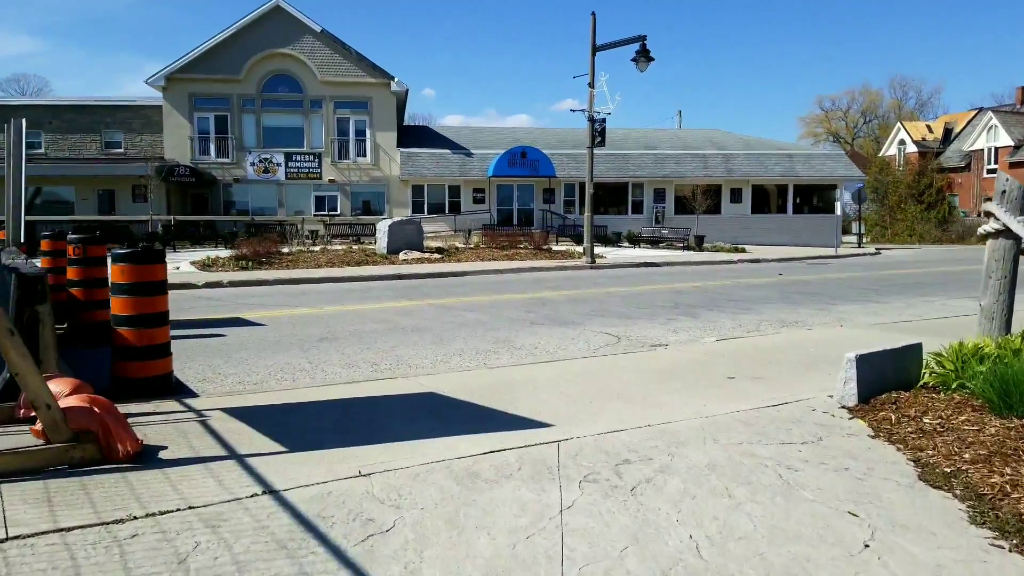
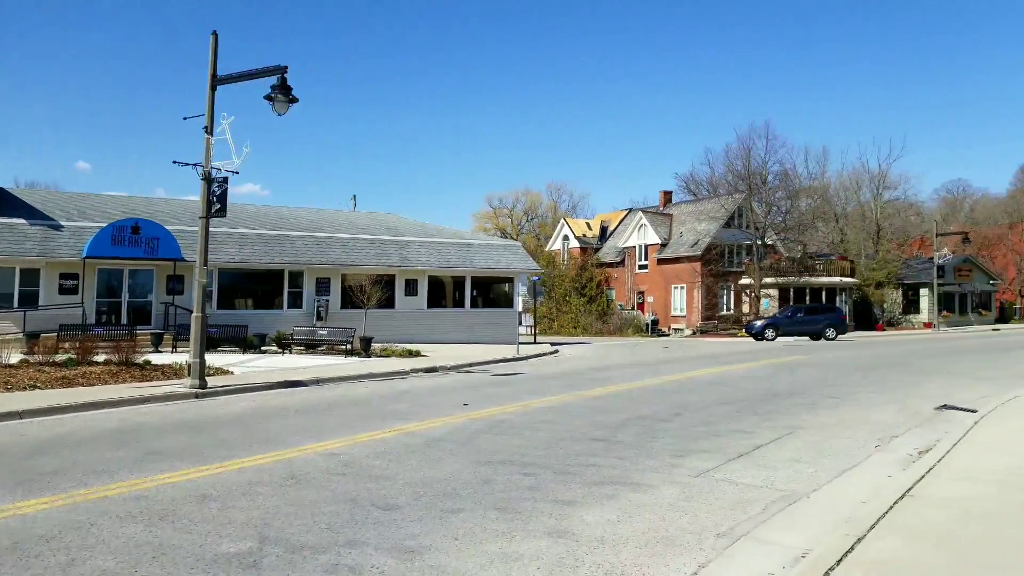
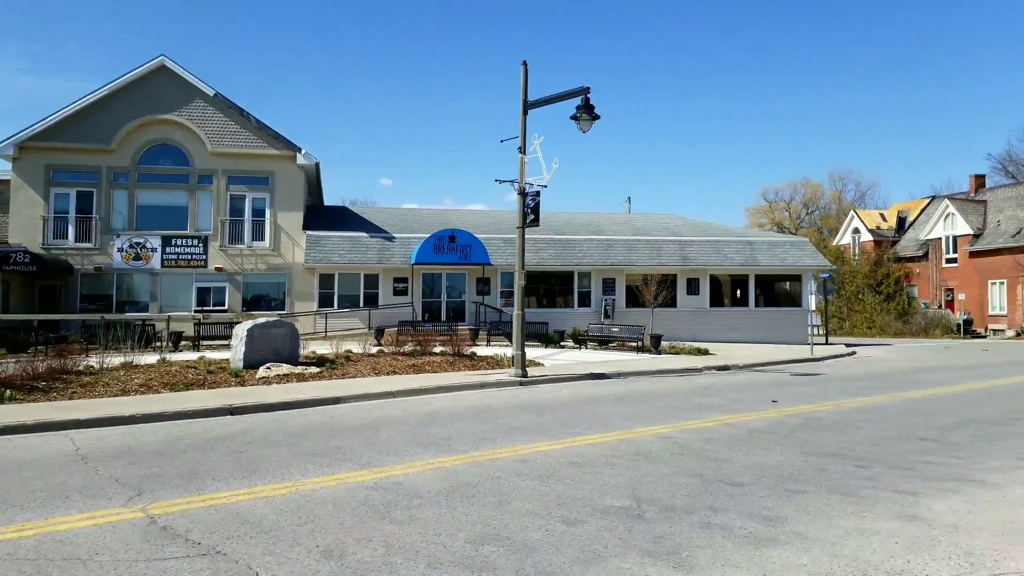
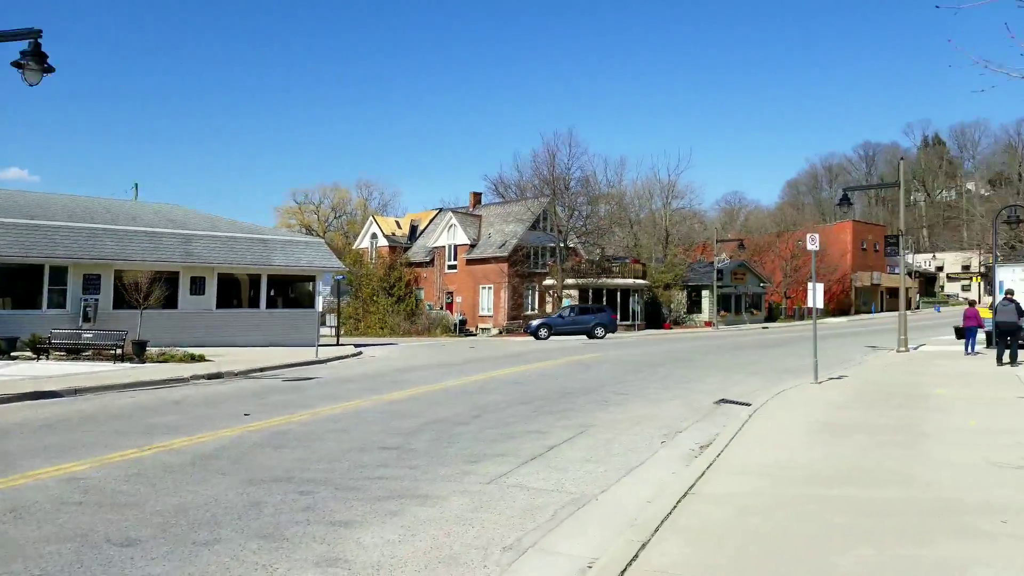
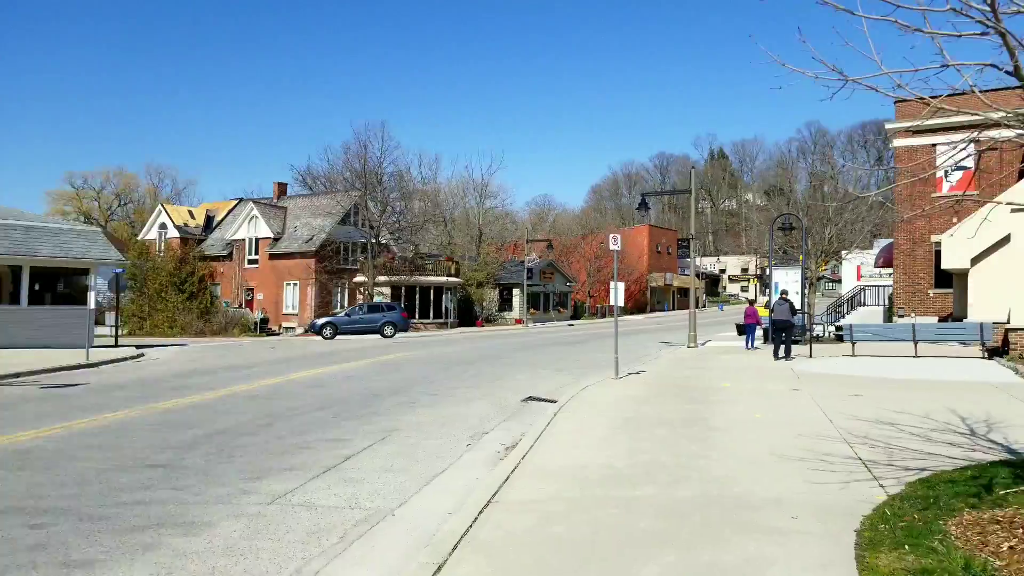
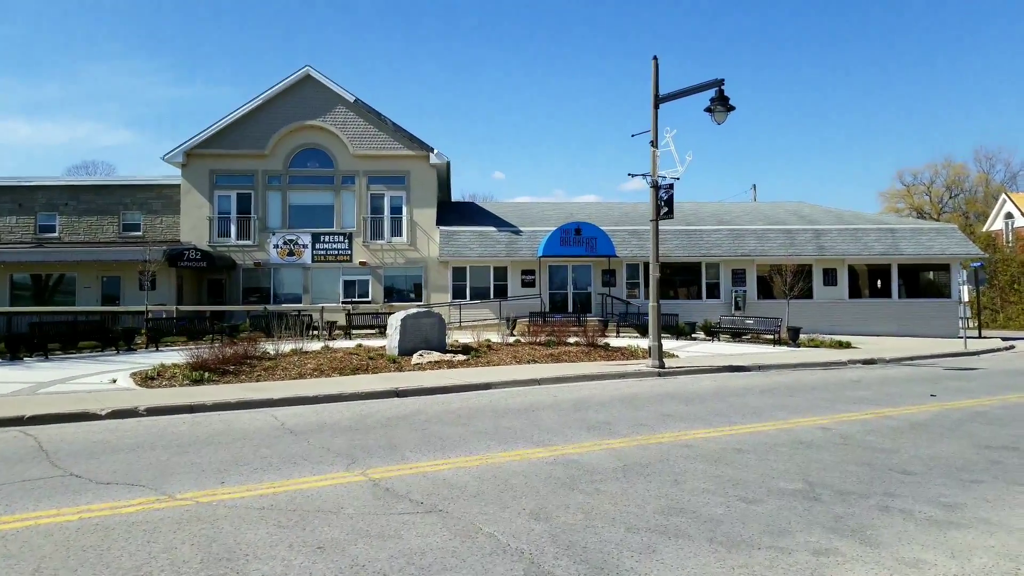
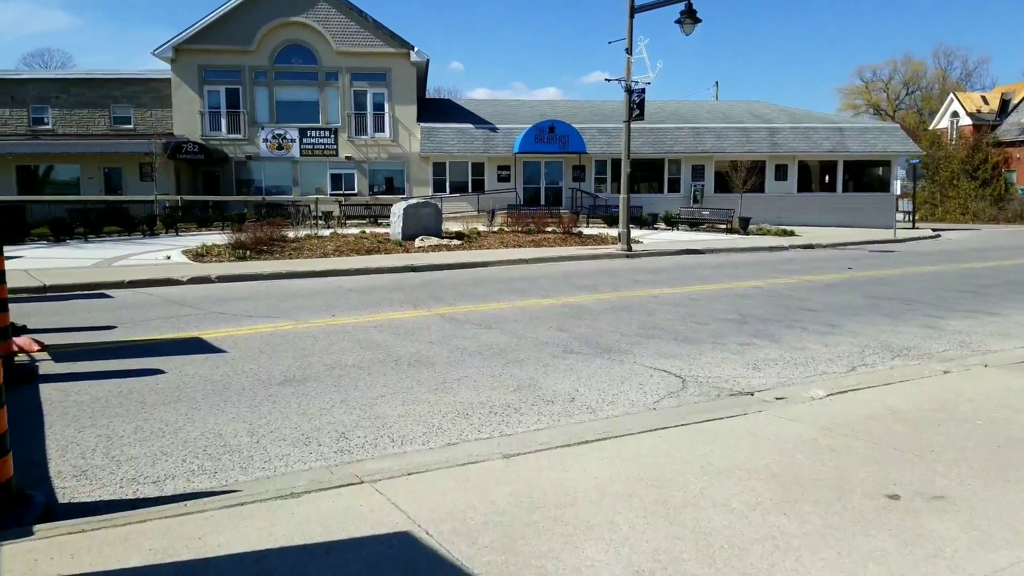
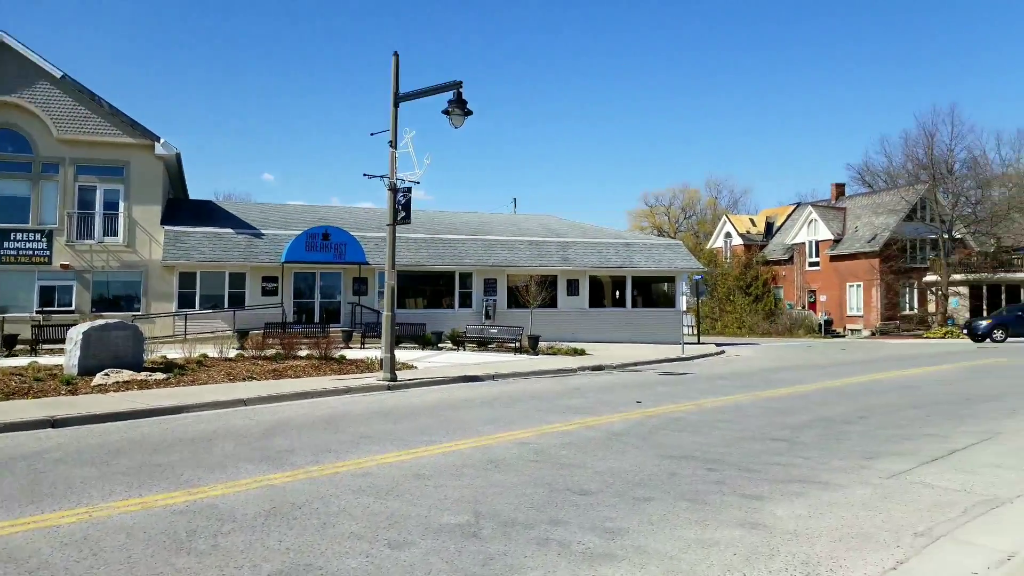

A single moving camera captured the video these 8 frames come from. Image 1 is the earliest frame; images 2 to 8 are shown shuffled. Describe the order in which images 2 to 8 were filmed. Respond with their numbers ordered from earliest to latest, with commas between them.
7, 6, 3, 8, 2, 4, 5
